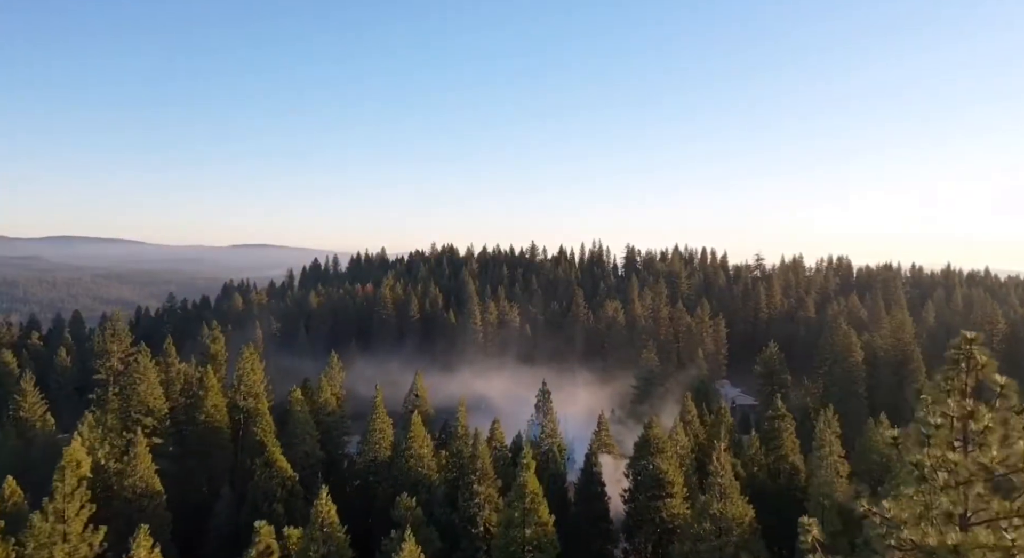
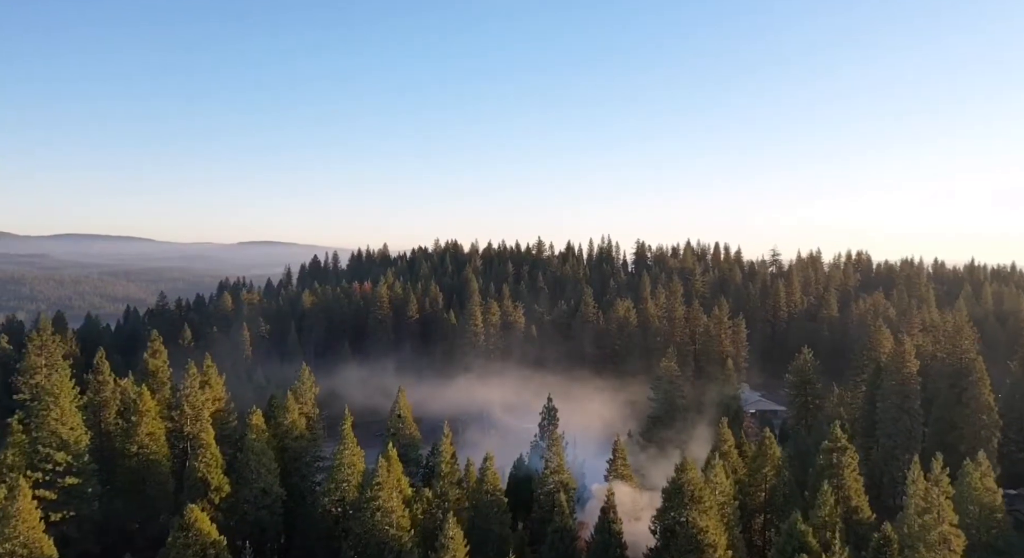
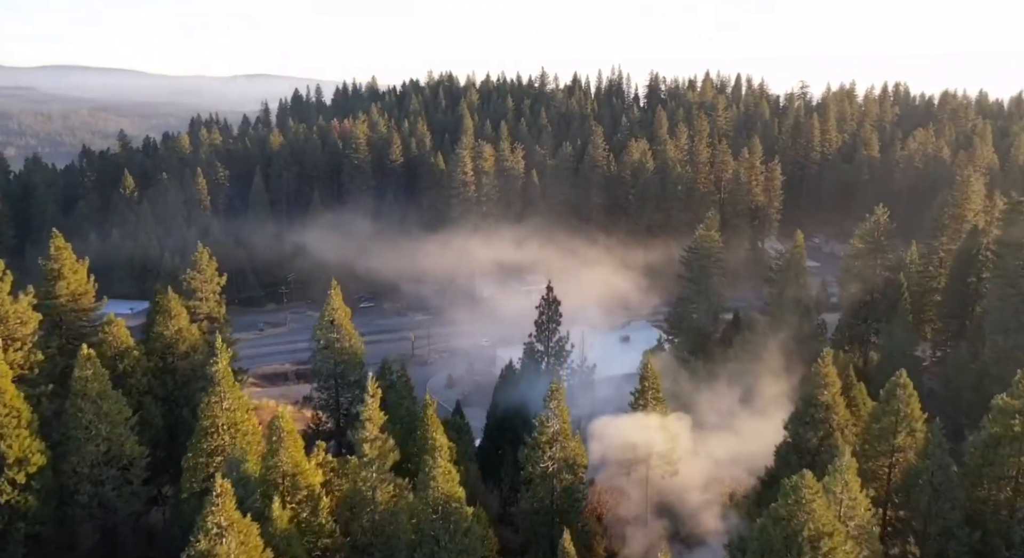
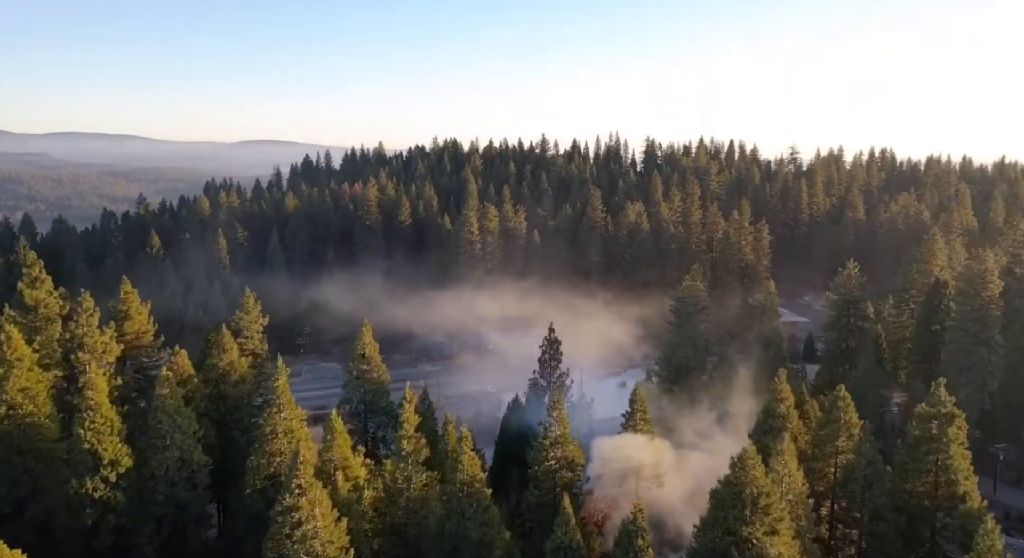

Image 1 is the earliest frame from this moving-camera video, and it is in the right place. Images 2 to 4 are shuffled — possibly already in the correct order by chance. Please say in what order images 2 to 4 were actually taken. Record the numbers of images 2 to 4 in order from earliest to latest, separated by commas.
2, 4, 3
